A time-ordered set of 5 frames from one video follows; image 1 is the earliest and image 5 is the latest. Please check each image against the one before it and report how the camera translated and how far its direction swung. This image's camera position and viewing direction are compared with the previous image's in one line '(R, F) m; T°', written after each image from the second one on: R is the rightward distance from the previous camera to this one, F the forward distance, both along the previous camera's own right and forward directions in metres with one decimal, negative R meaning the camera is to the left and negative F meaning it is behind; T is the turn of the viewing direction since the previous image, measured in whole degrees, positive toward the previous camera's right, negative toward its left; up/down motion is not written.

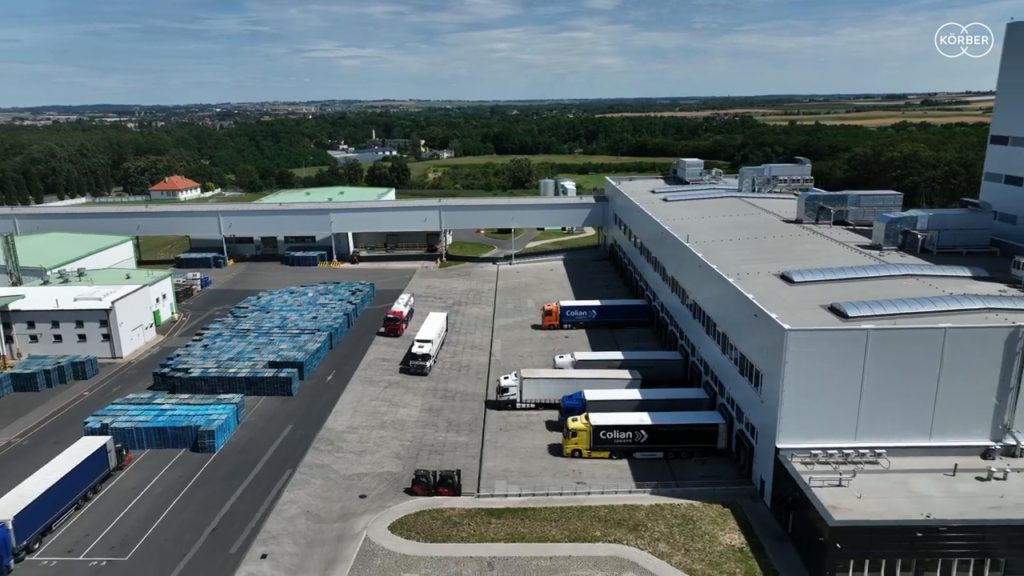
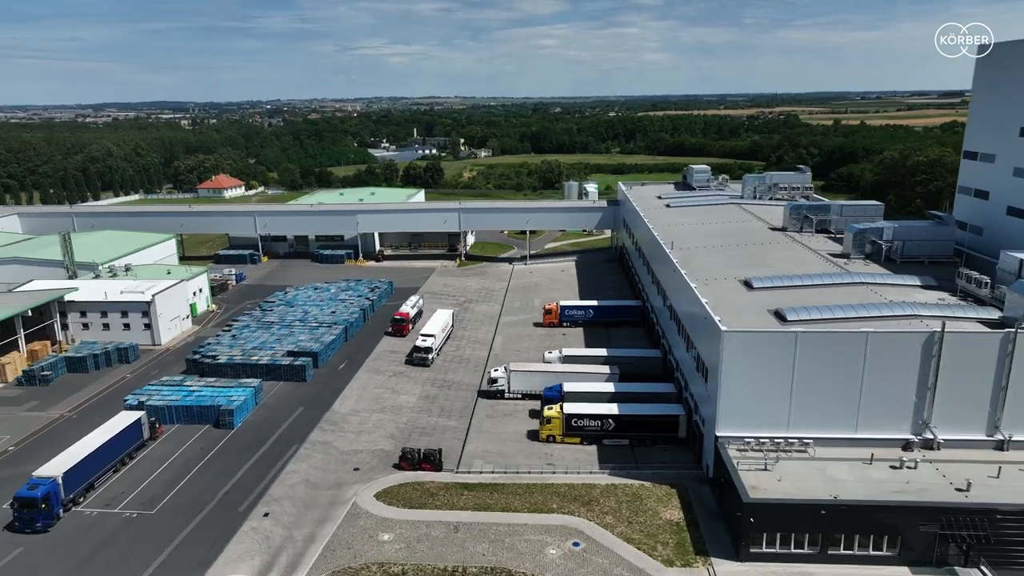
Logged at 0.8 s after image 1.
(+2.1, -2.6) m; -3°
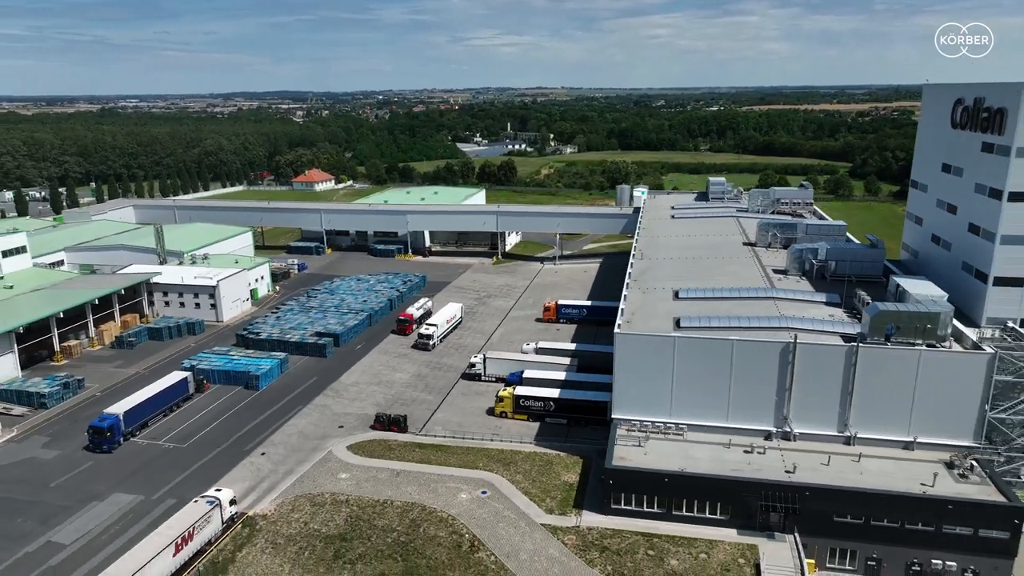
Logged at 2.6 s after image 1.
(+5.8, -5.1) m; -8°
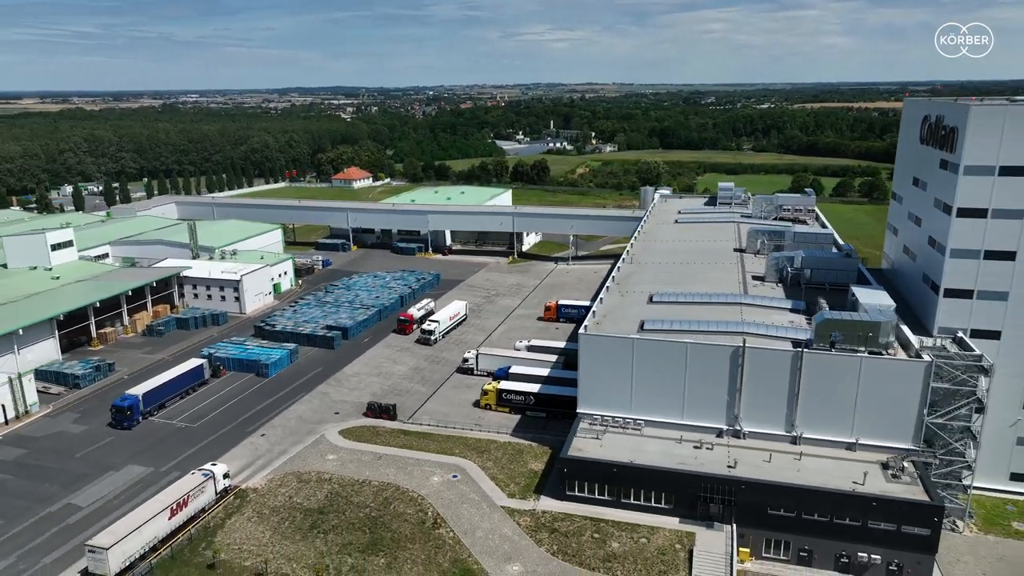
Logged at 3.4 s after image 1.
(+2.8, -2.1) m; -4°
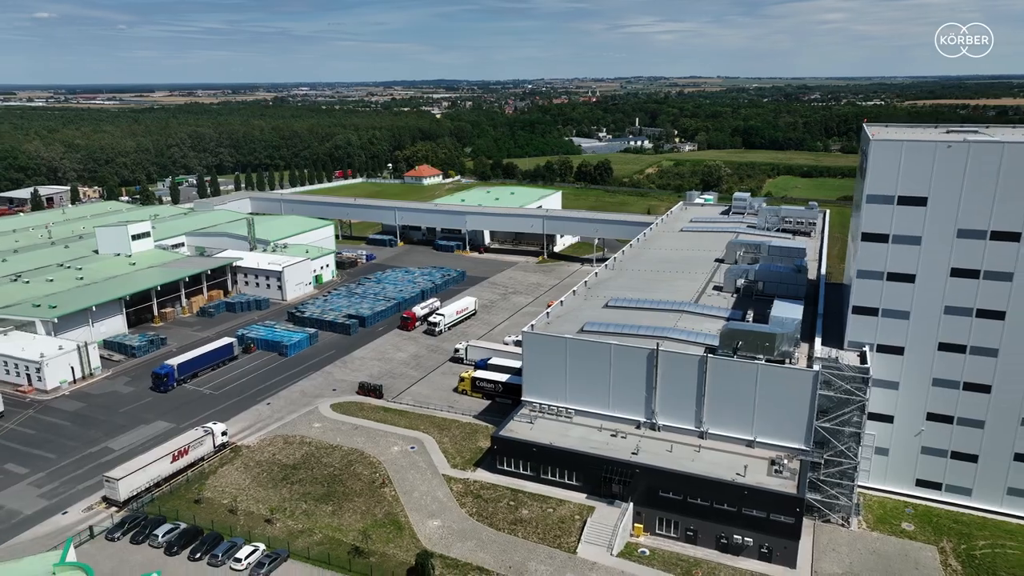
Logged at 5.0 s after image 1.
(+6.1, -3.9) m; -7°
